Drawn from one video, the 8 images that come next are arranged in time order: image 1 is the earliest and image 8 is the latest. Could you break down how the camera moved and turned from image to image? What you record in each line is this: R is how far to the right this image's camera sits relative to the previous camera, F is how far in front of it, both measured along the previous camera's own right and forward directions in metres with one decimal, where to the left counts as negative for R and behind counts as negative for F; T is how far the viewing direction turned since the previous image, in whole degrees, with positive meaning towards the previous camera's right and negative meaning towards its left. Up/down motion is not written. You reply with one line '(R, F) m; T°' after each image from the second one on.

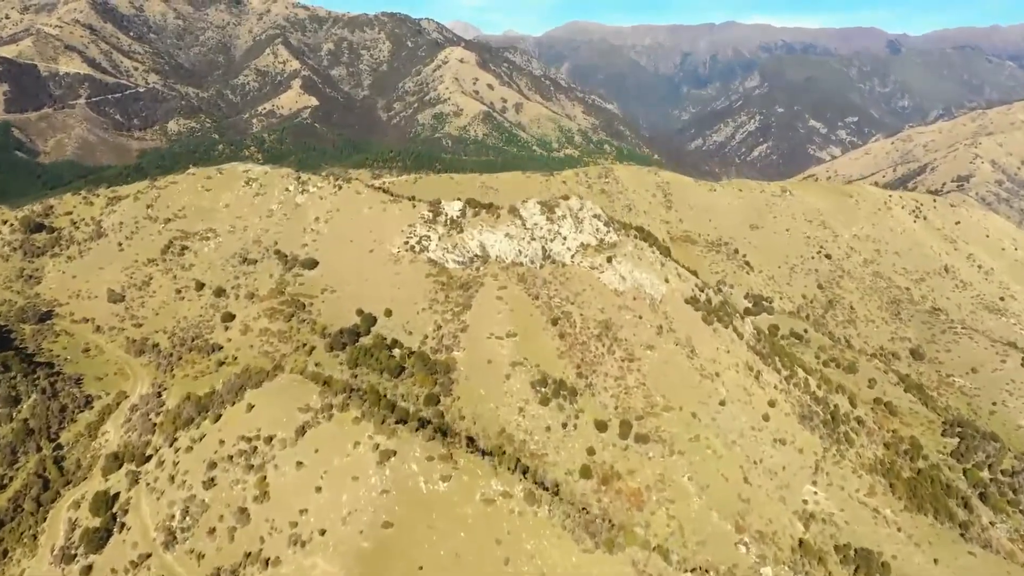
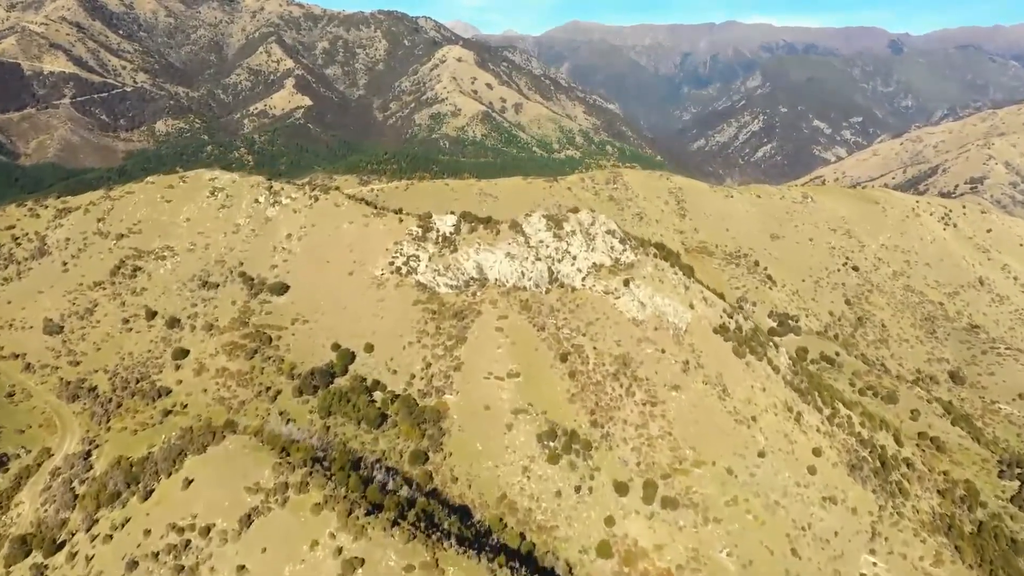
(-0.2, +10.1) m; 0°
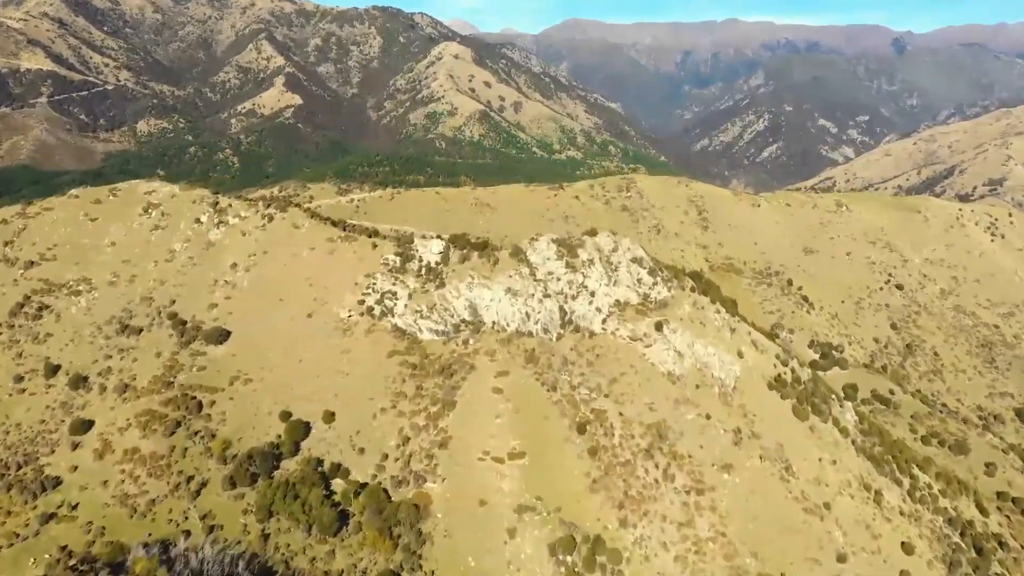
(-0.2, +13.6) m; 0°
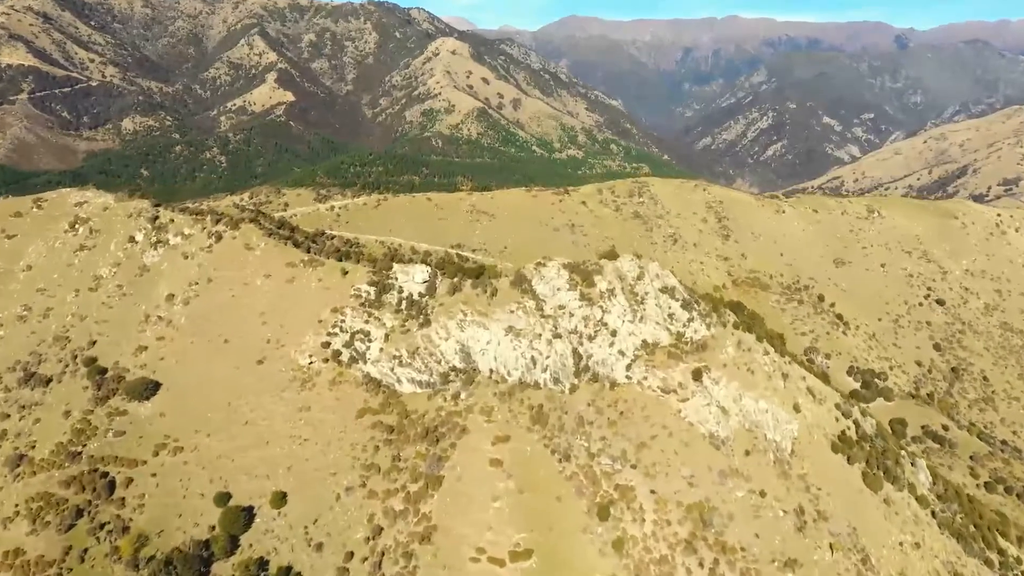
(-0.2, +10.2) m; 0°
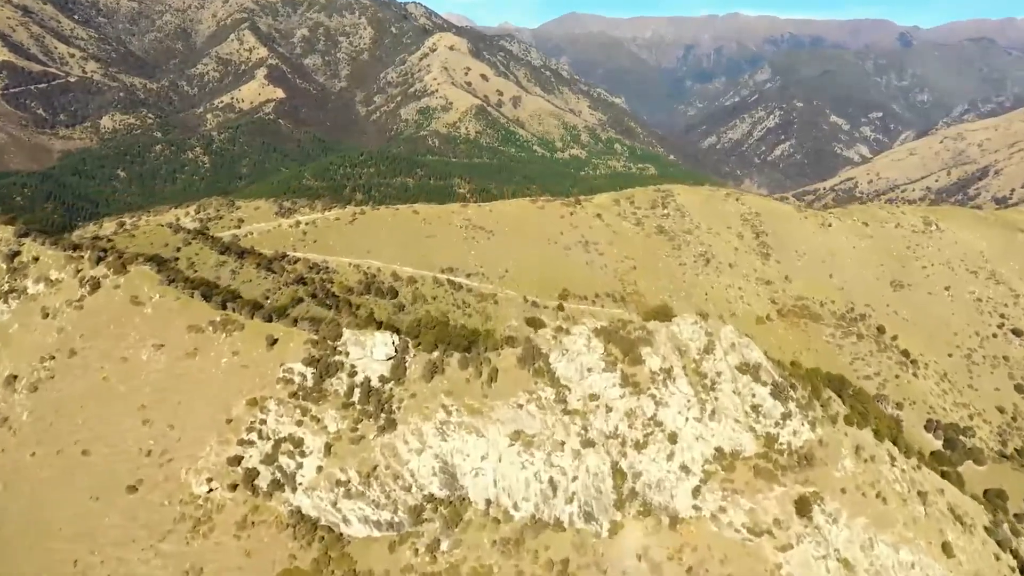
(-0.3, +14.2) m; 0°
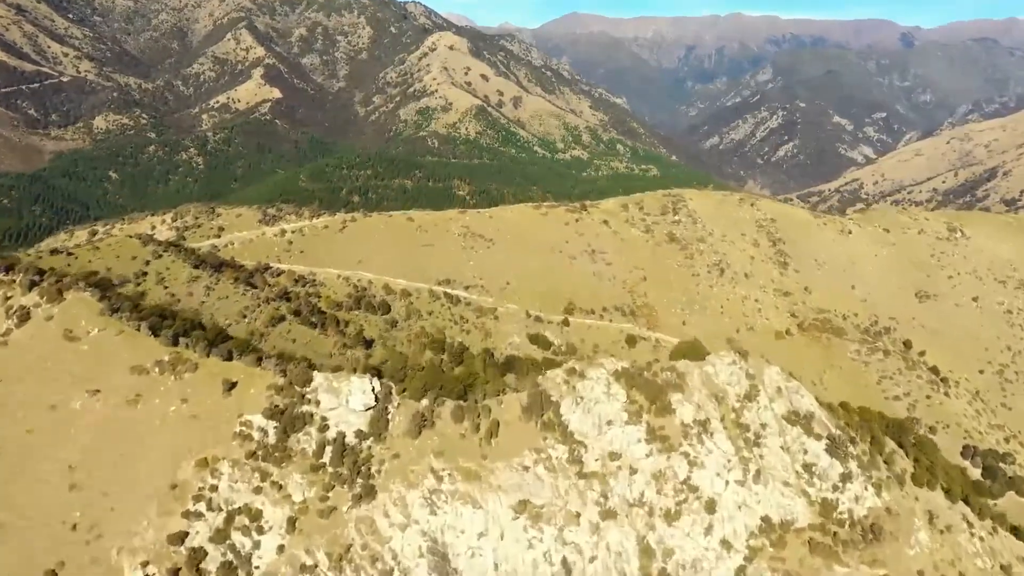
(-0.1, +4.9) m; 0°
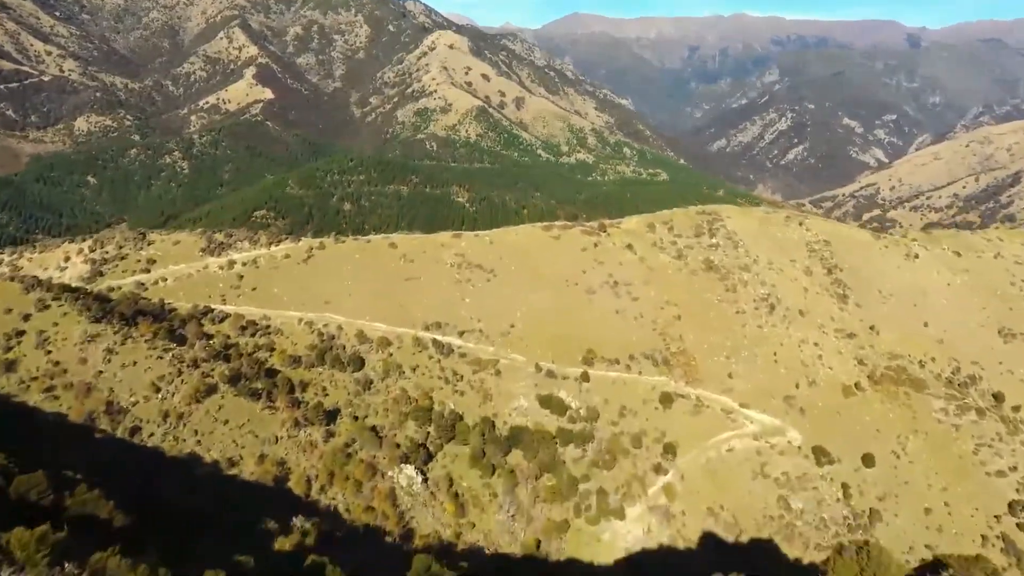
(-0.3, +12.7) m; 0°
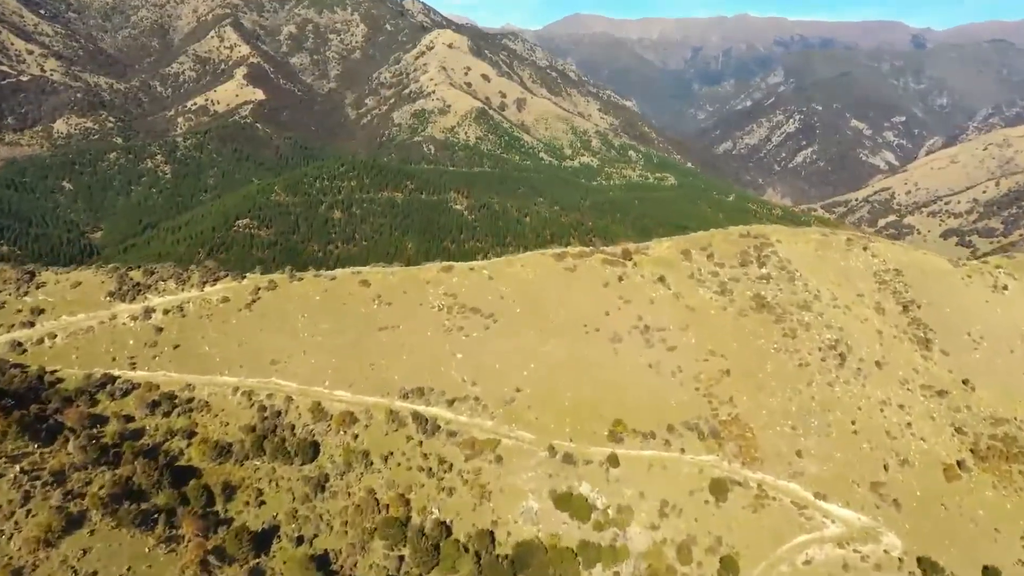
(-0.2, +12.1) m; 0°
